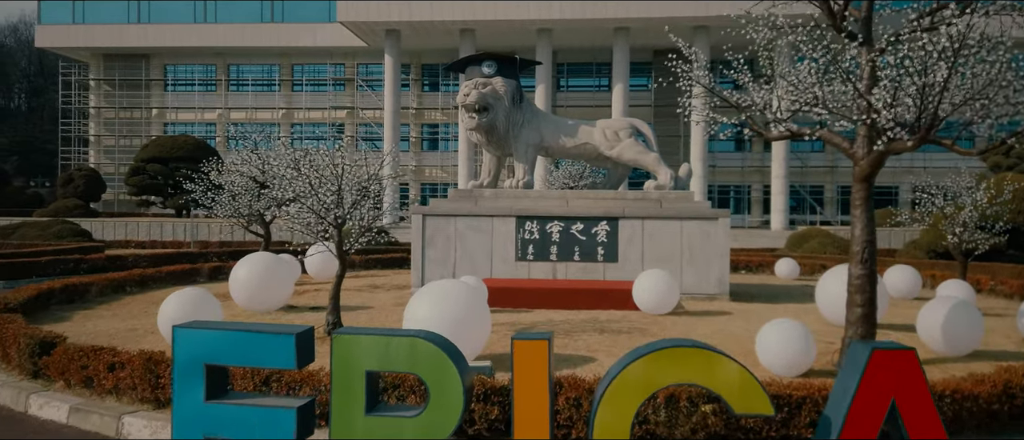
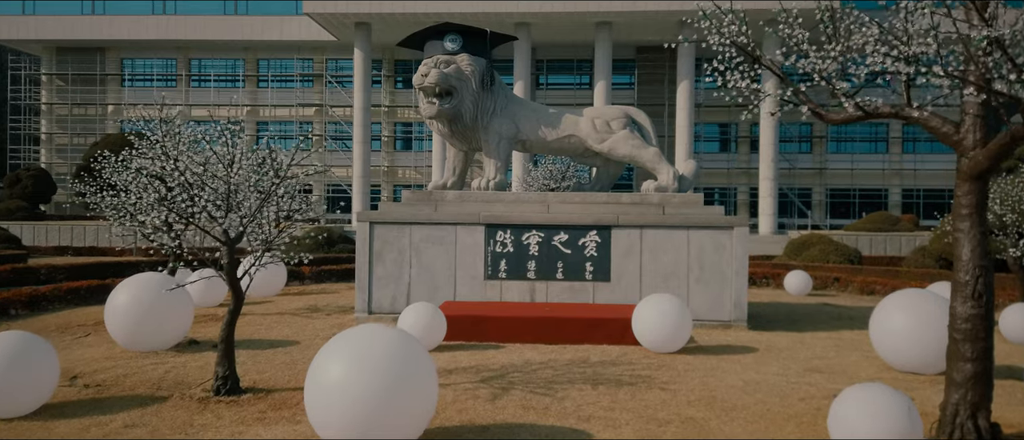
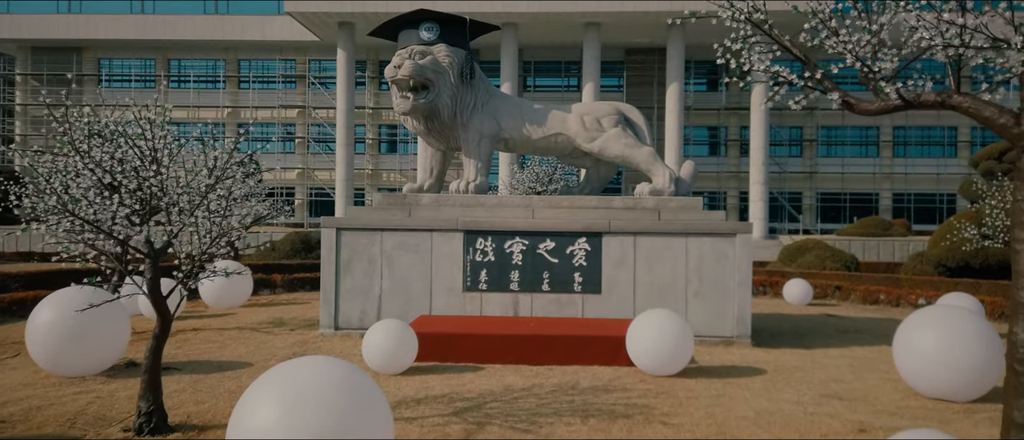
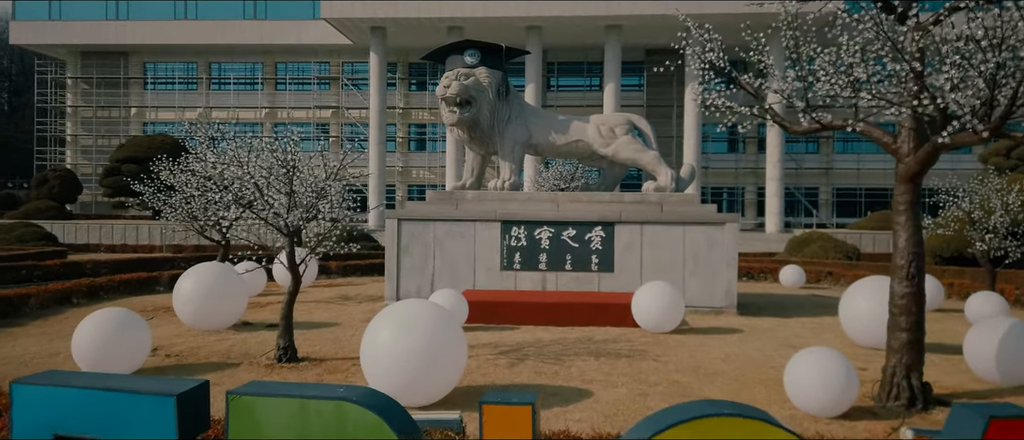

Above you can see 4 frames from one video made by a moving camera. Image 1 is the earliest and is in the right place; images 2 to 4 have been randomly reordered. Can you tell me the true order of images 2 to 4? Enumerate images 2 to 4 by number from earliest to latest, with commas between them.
4, 2, 3
